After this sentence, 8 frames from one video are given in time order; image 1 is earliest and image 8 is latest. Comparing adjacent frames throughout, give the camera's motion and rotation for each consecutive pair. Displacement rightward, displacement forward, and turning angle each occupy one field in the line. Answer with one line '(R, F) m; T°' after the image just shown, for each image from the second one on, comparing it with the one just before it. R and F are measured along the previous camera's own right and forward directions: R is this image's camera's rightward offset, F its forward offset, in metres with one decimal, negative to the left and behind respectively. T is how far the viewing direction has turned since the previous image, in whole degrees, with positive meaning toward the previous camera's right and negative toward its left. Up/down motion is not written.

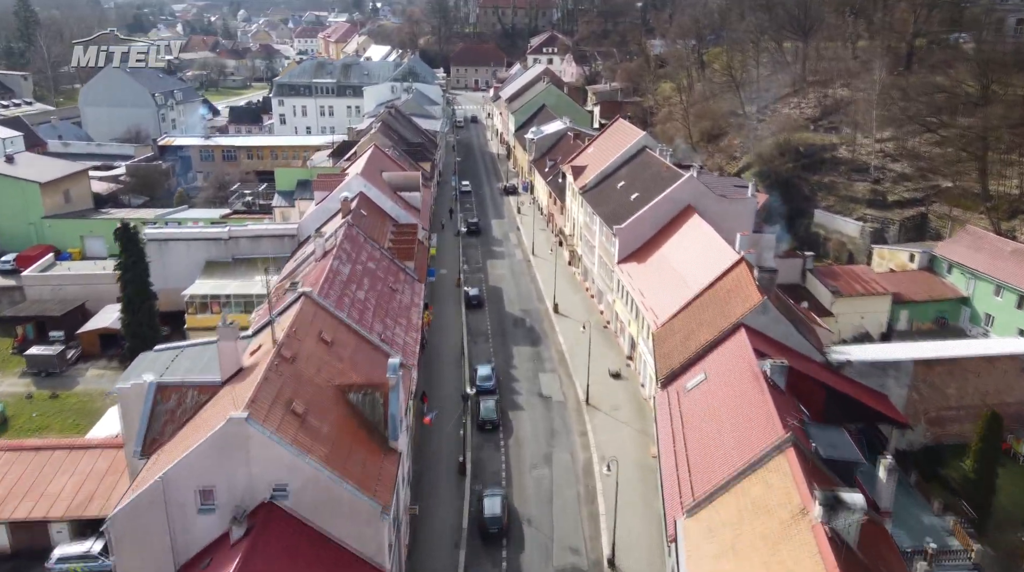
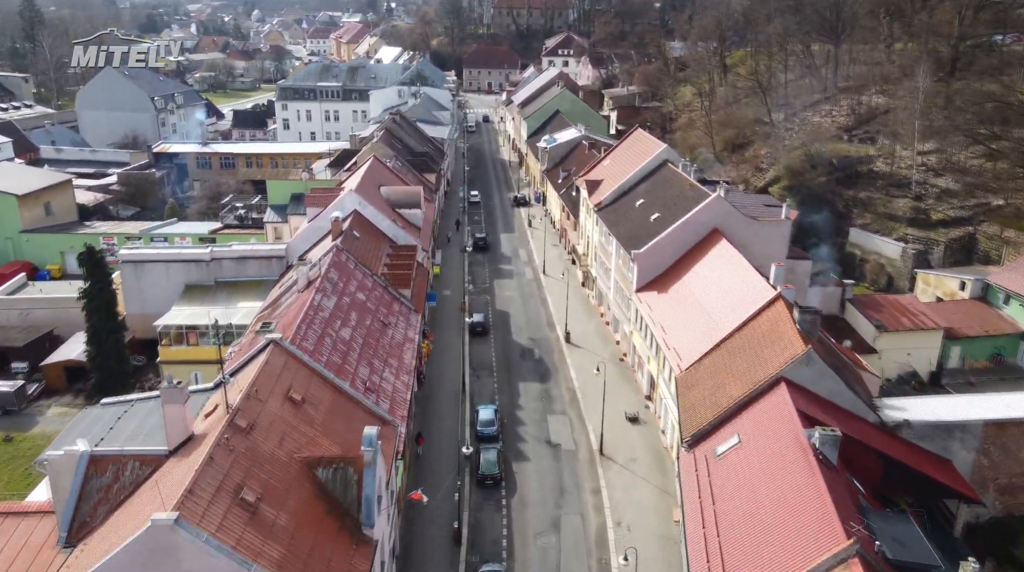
(+0.4, +5.1) m; -1°
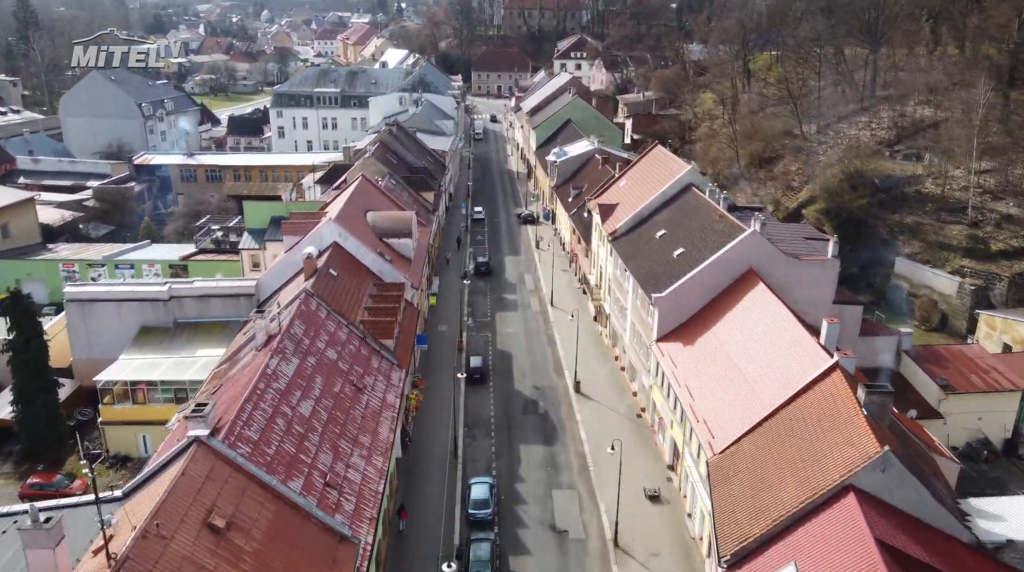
(+0.5, +6.8) m; -1°
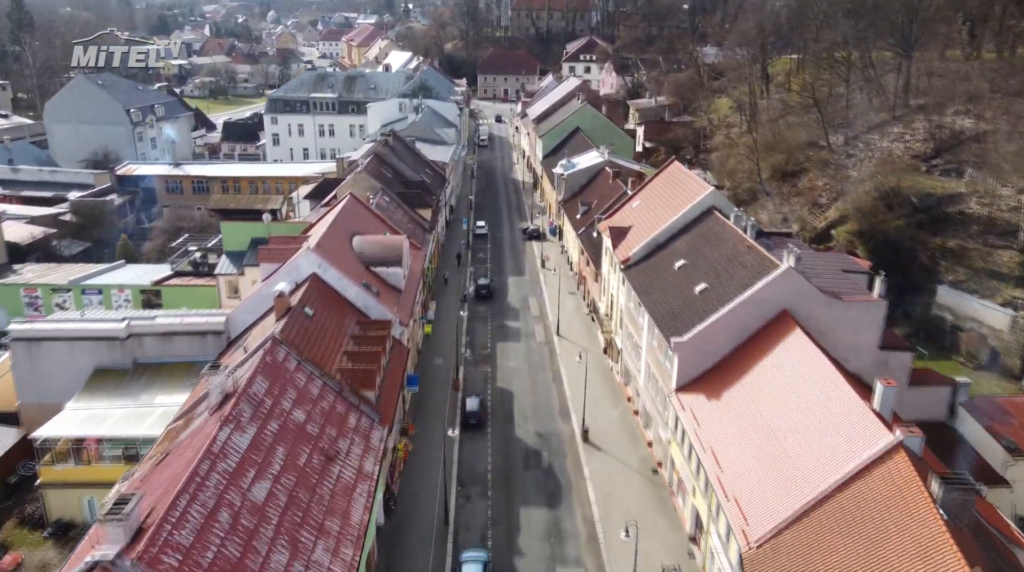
(+0.4, +5.2) m; -1°
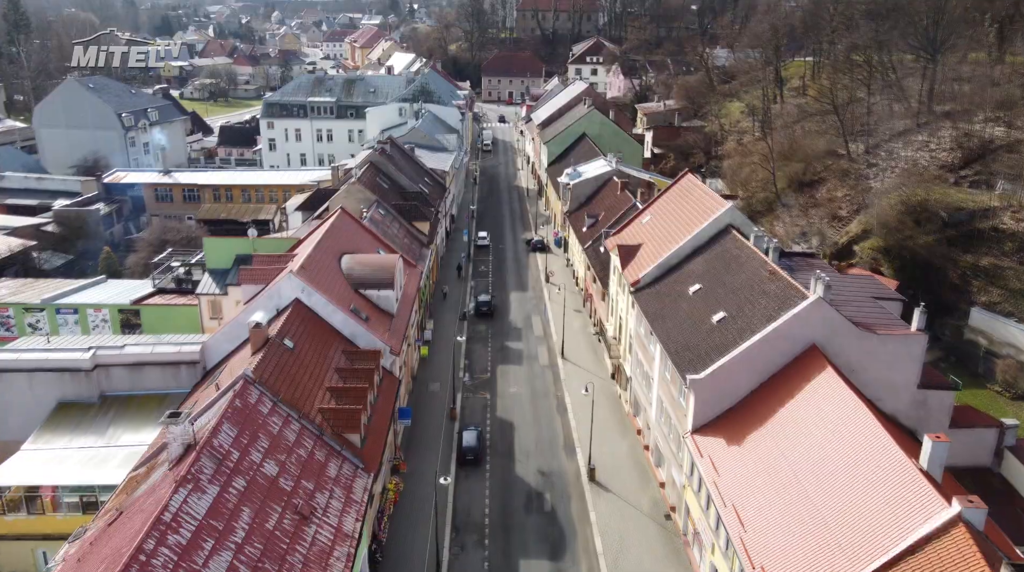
(+0.2, +3.4) m; 0°
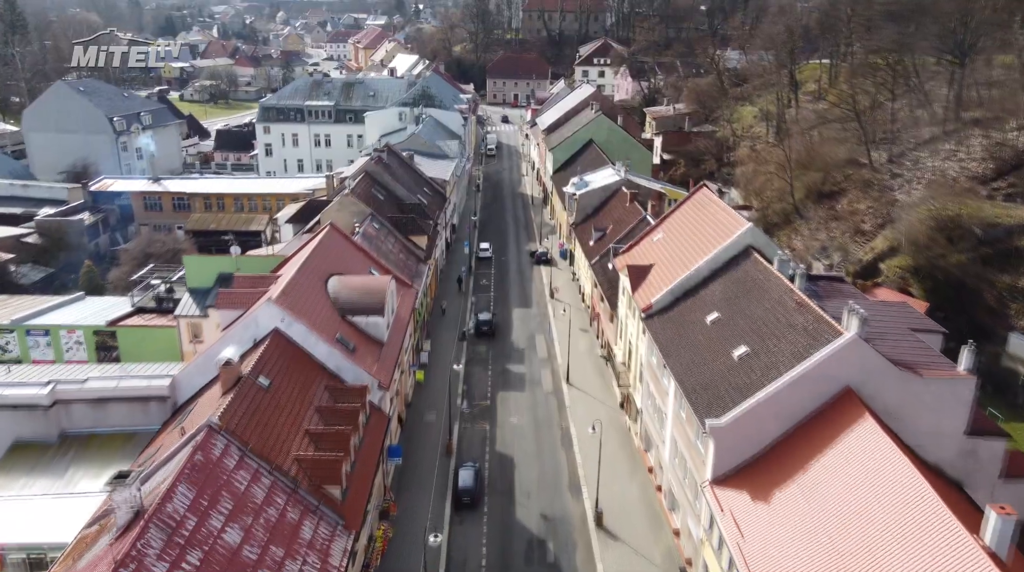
(+0.2, +3.4) m; 0°
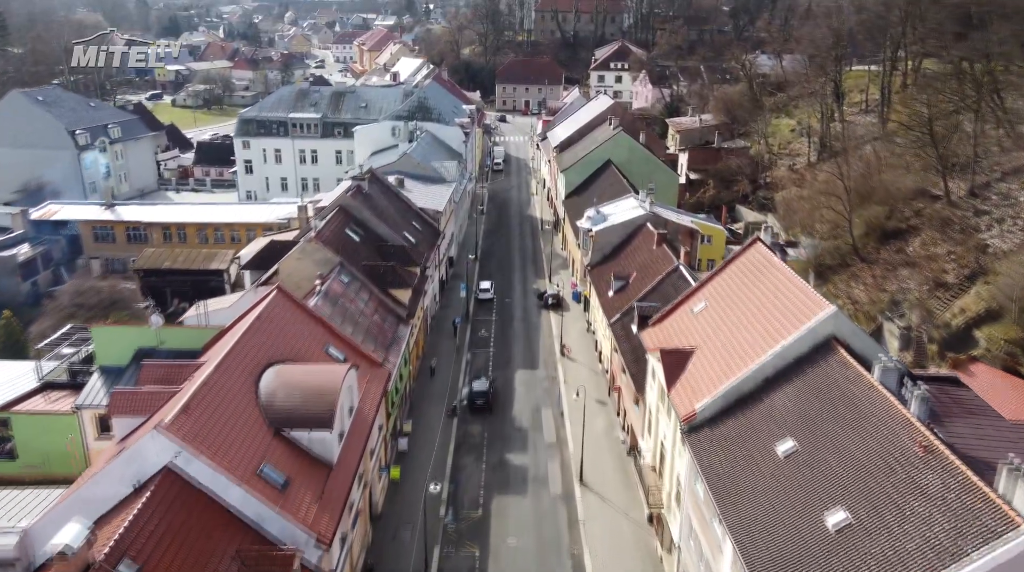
(+0.6, +10.3) m; -1°
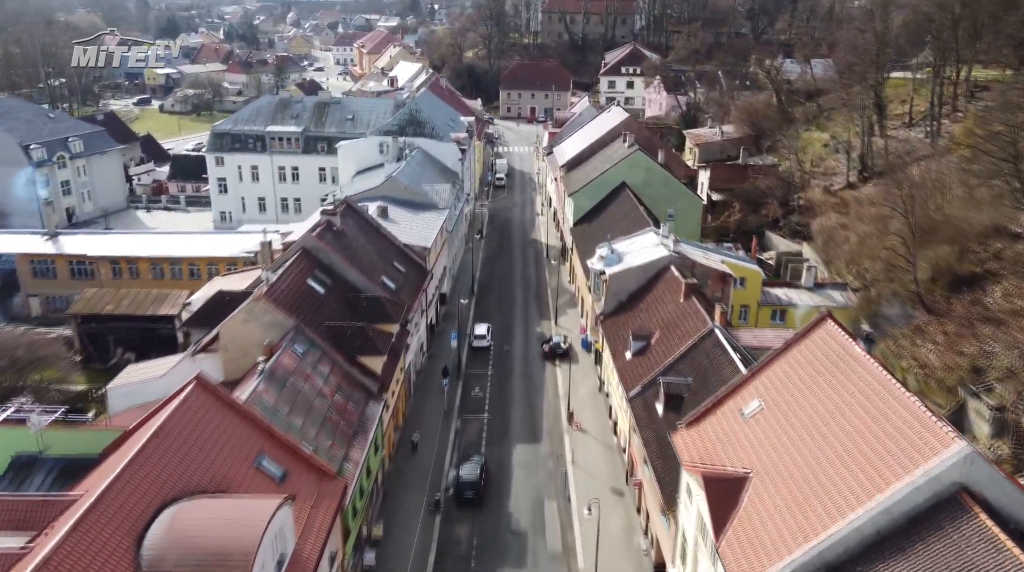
(+0.4, +8.6) m; 0°
